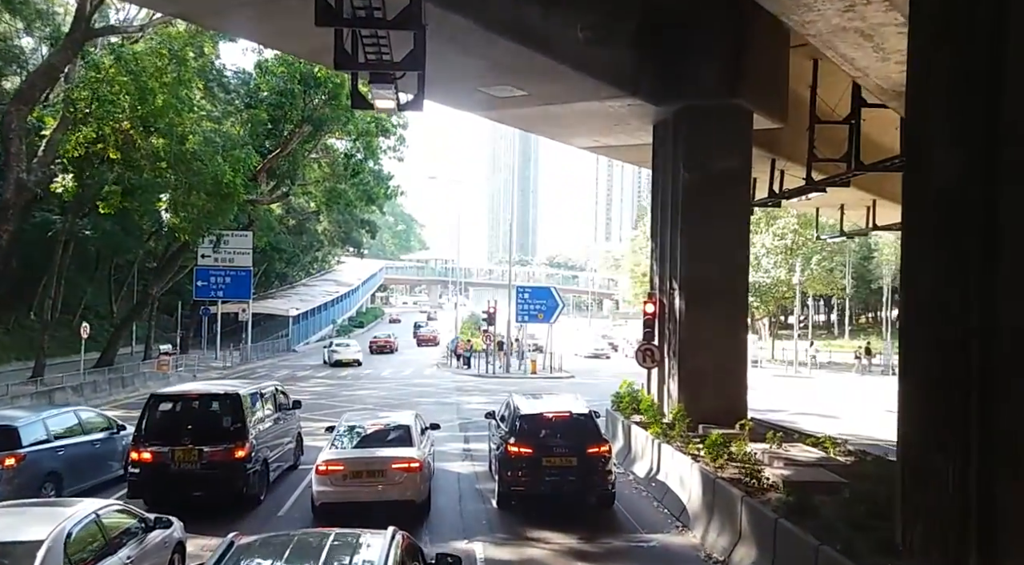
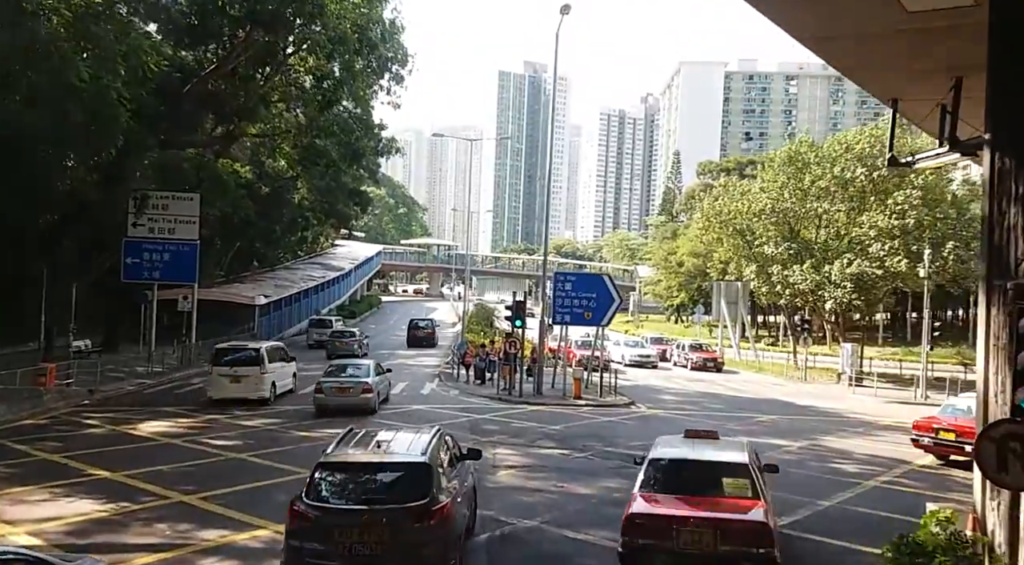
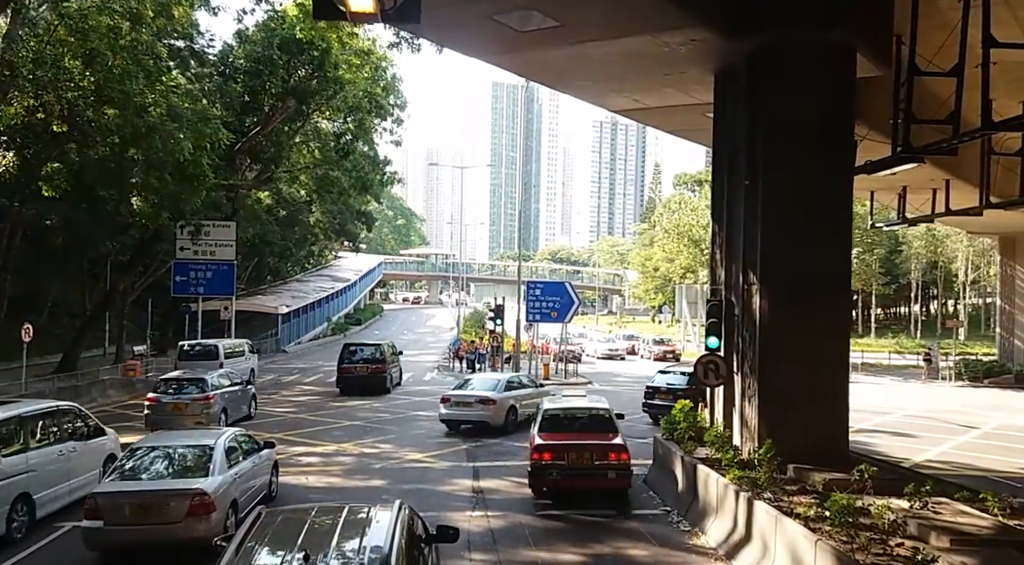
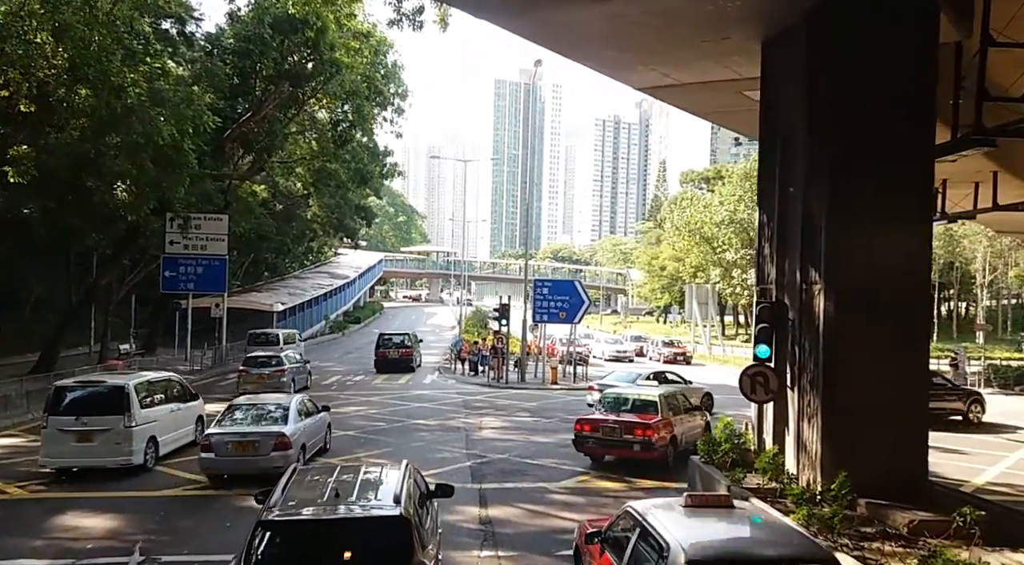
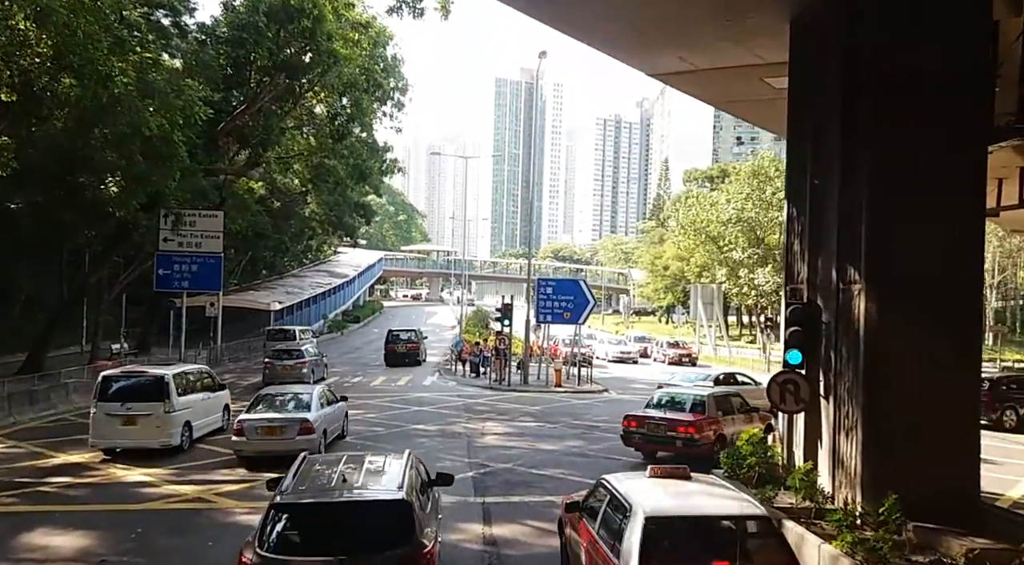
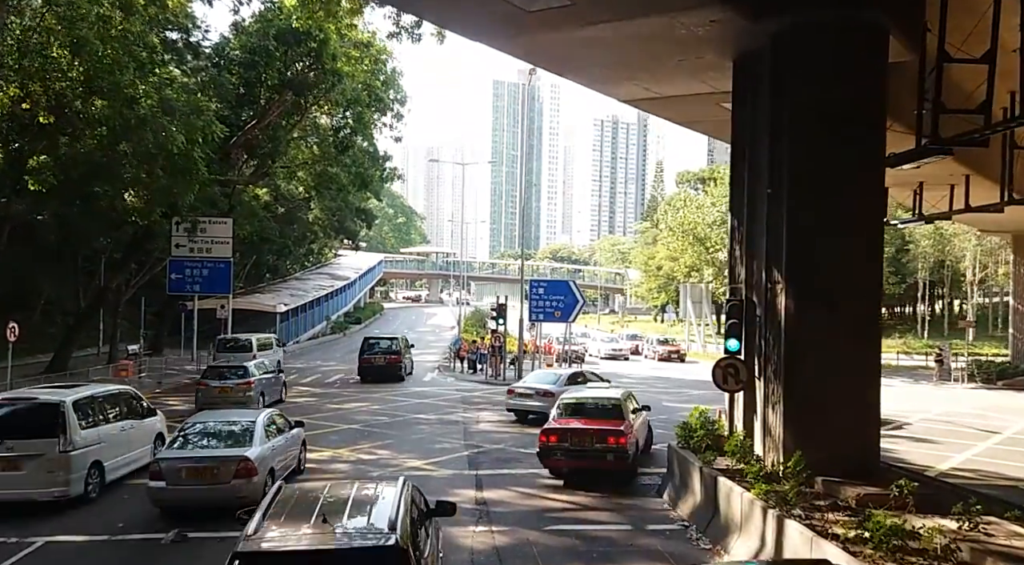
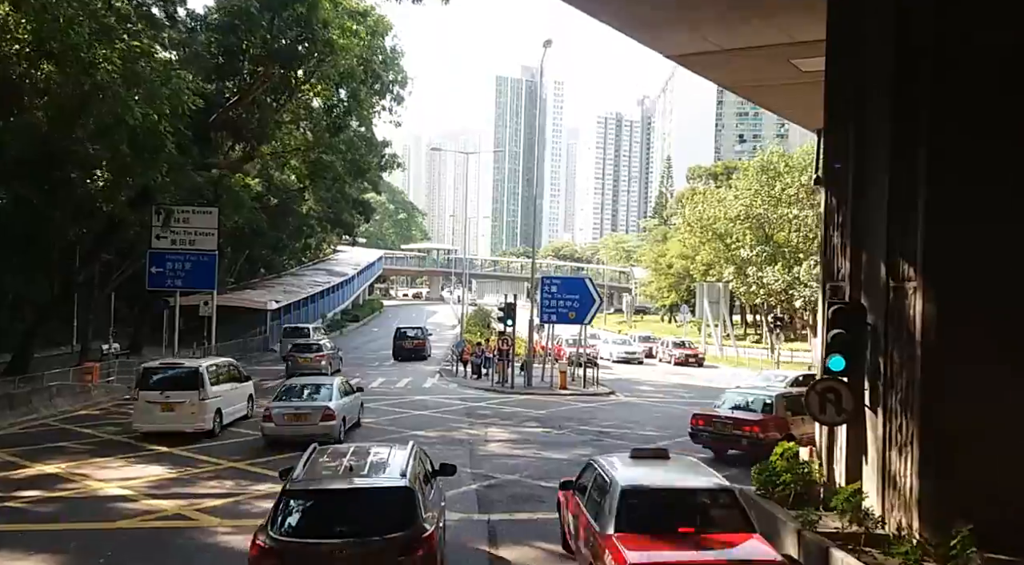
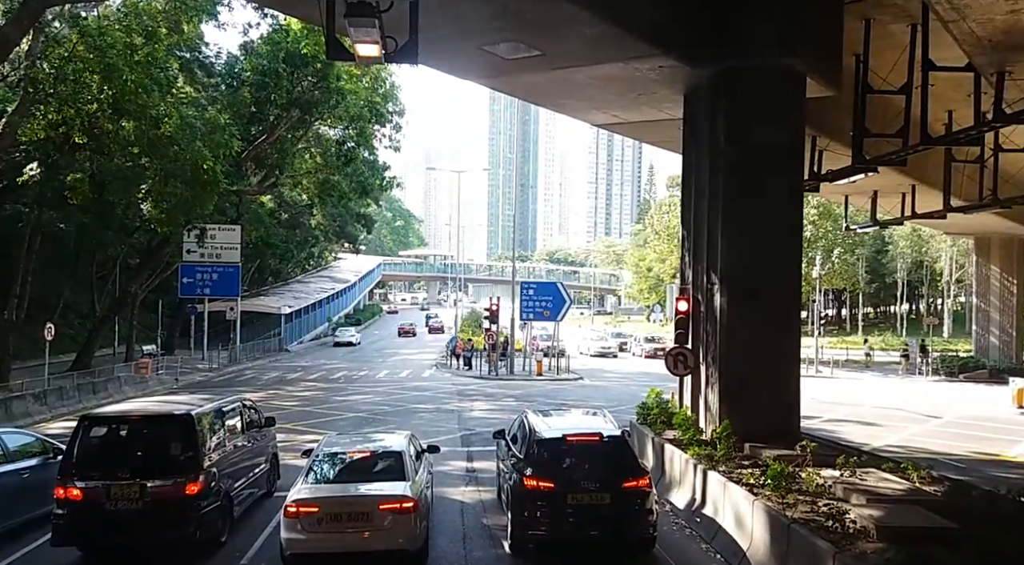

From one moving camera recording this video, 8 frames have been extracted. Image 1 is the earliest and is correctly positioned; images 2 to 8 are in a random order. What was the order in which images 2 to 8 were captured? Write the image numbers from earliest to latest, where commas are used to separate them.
8, 3, 6, 4, 5, 7, 2
